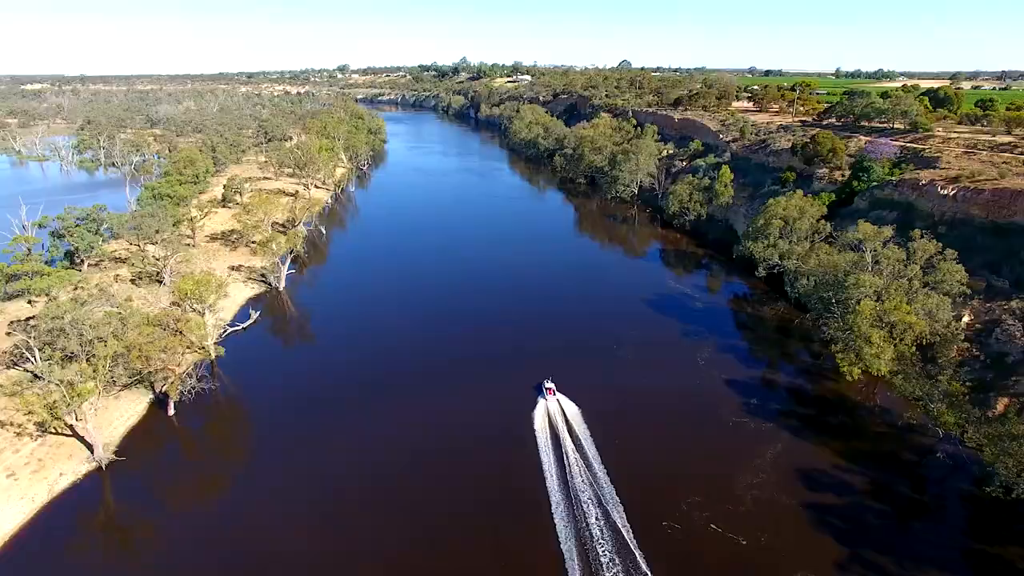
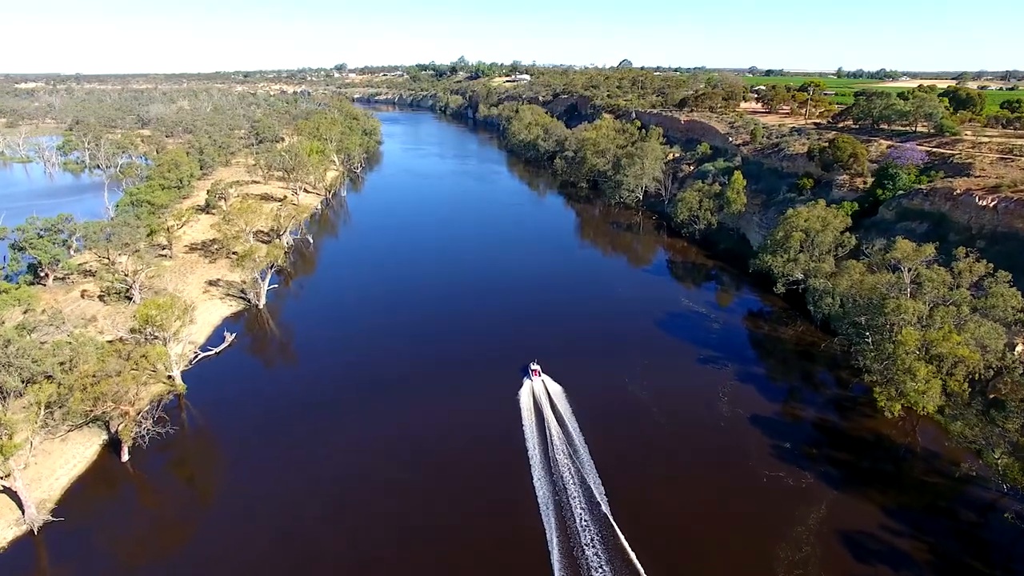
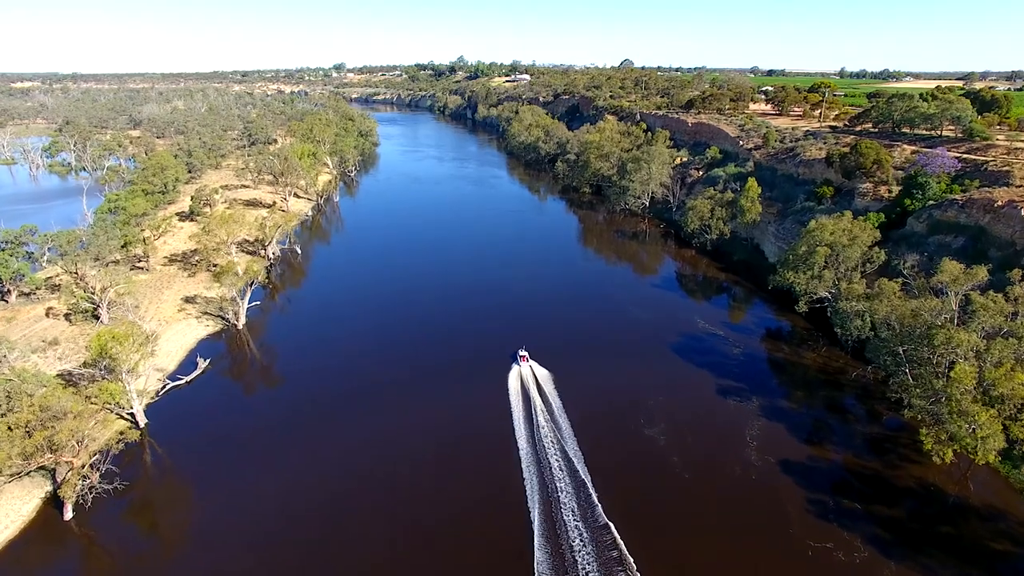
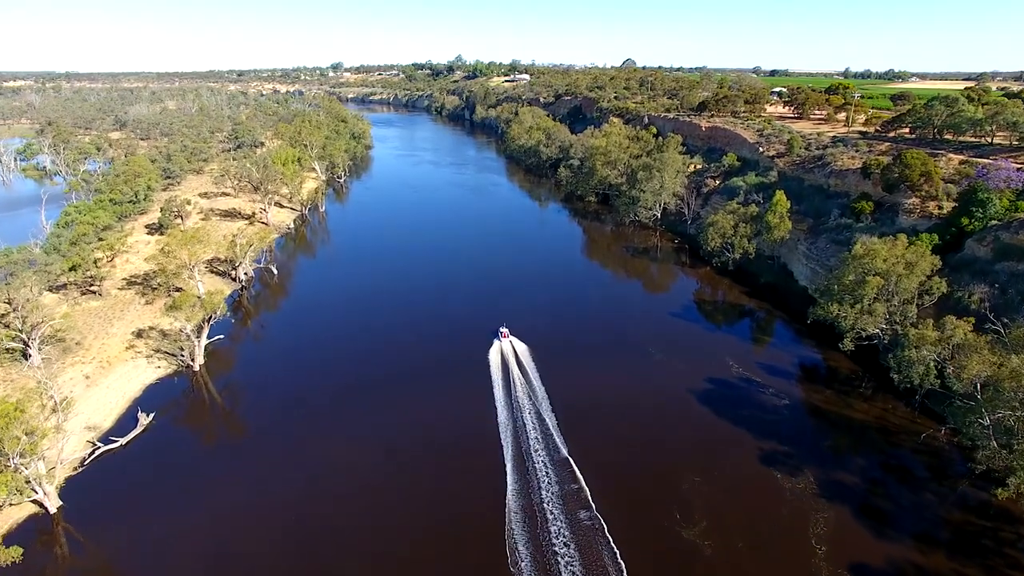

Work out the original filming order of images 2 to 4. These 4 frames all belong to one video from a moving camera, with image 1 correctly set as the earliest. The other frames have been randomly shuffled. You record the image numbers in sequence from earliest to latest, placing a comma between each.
2, 3, 4
